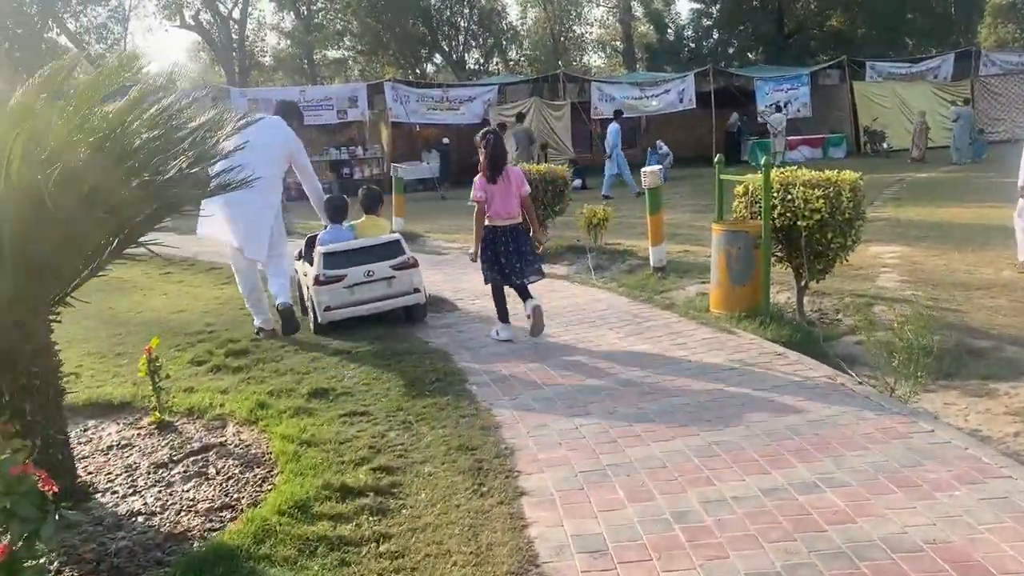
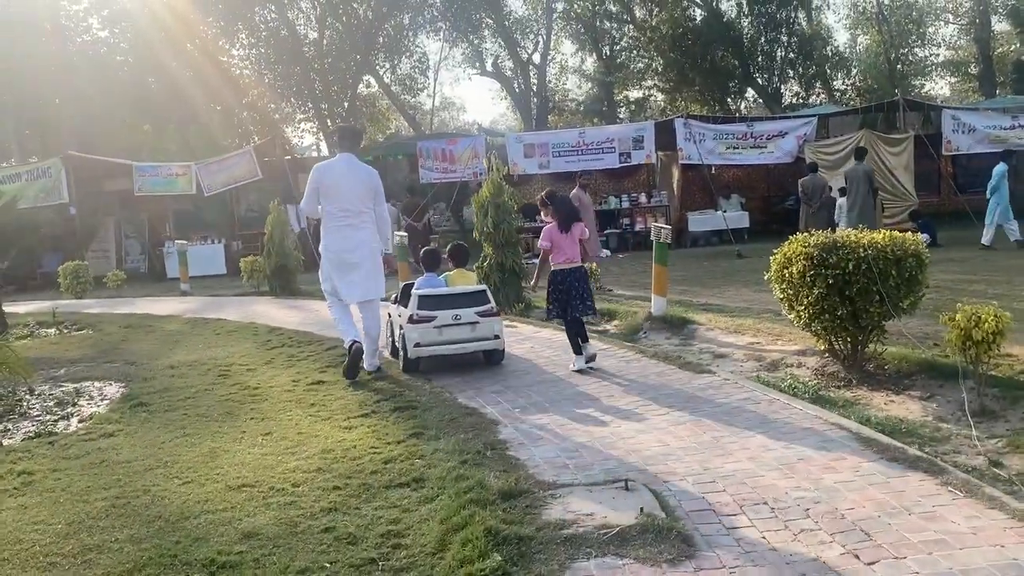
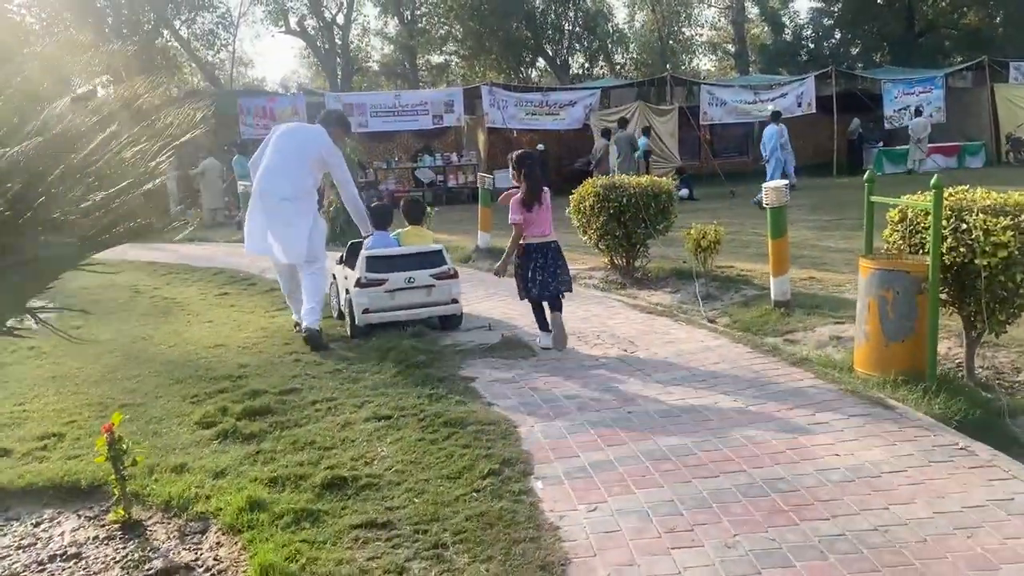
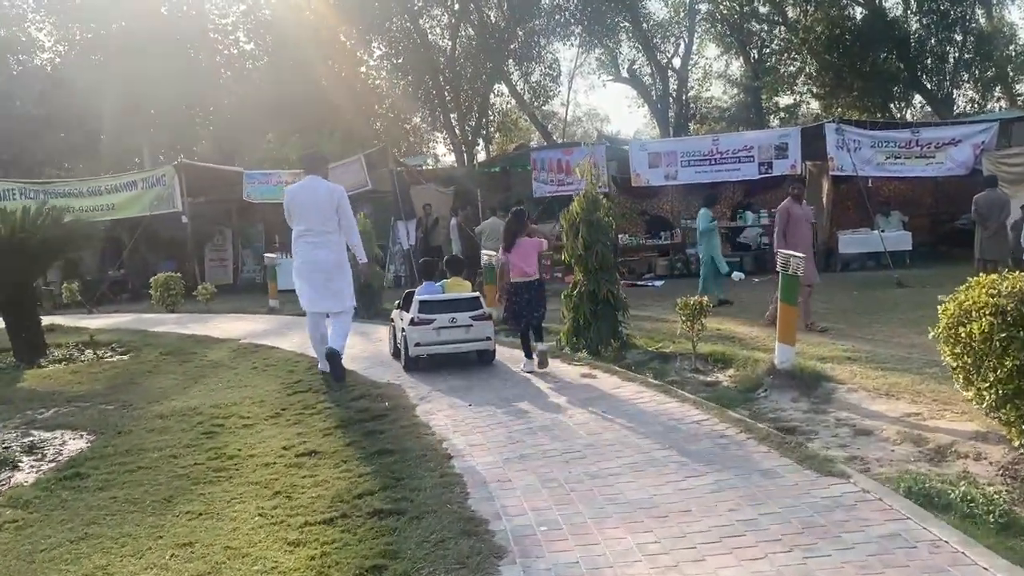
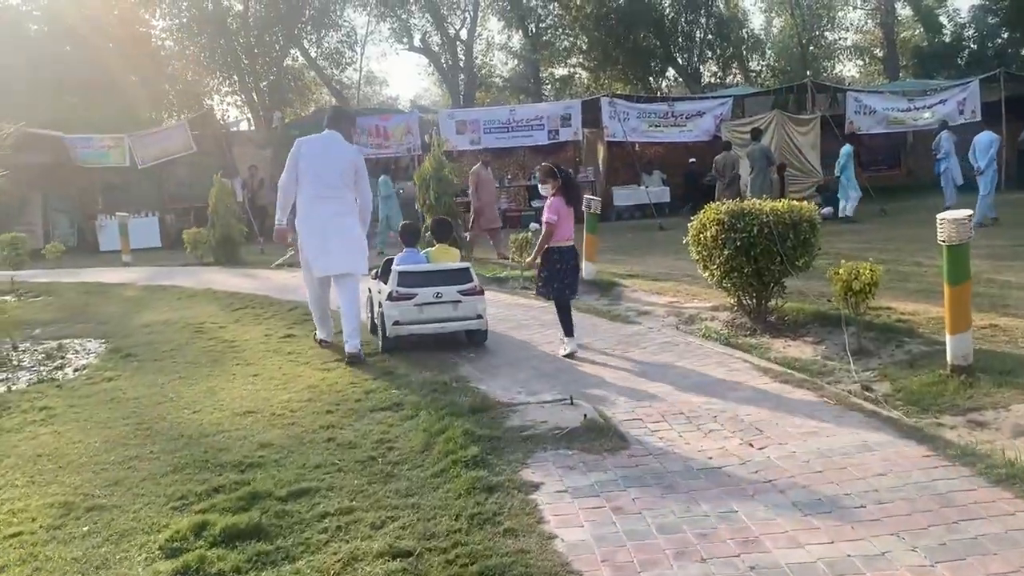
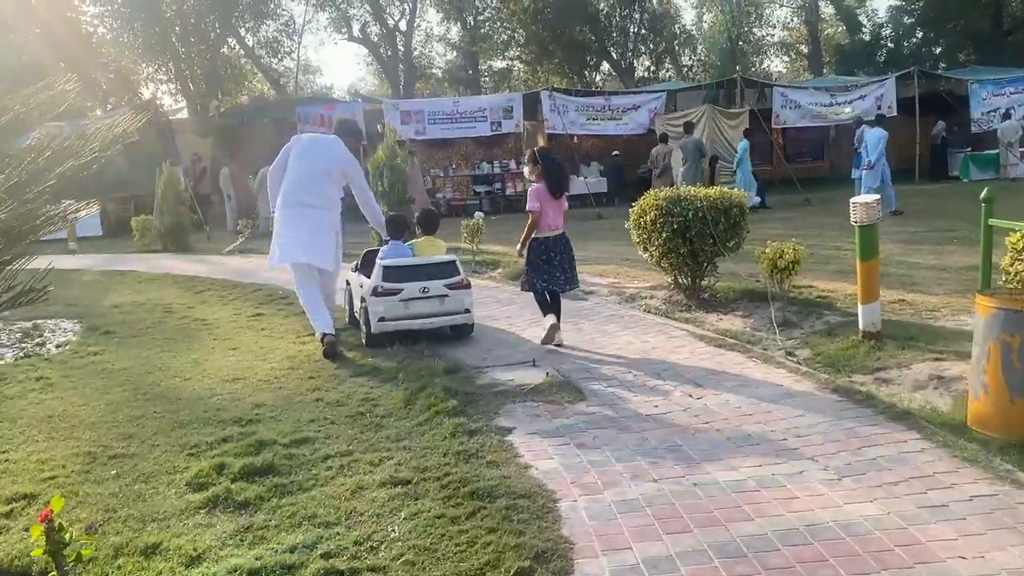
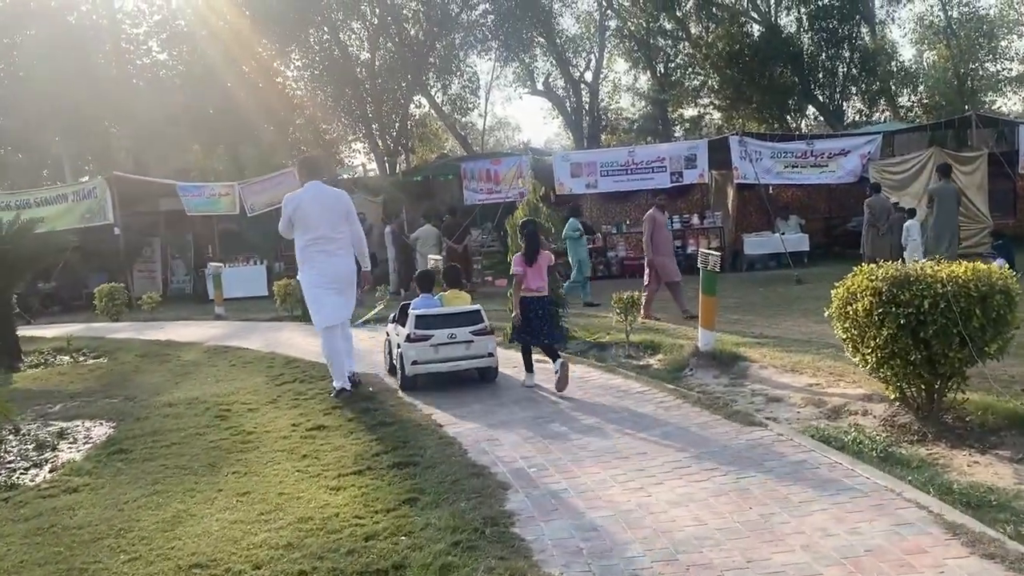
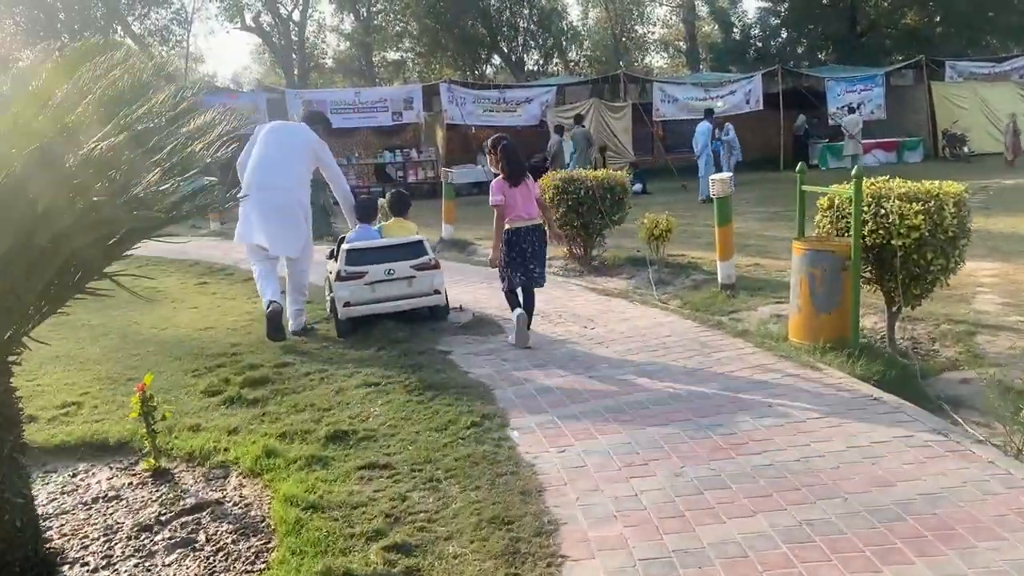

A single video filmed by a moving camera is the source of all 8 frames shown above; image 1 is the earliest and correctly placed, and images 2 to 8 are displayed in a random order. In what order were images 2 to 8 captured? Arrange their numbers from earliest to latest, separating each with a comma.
8, 3, 6, 5, 2, 7, 4
